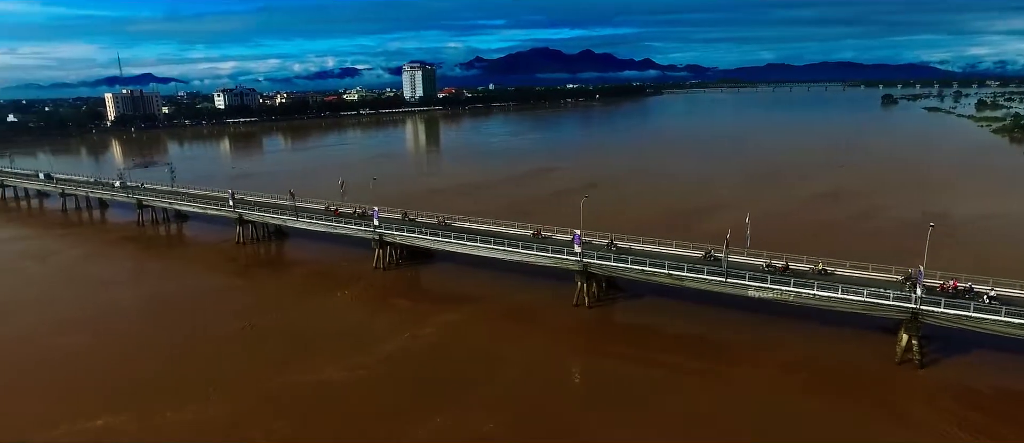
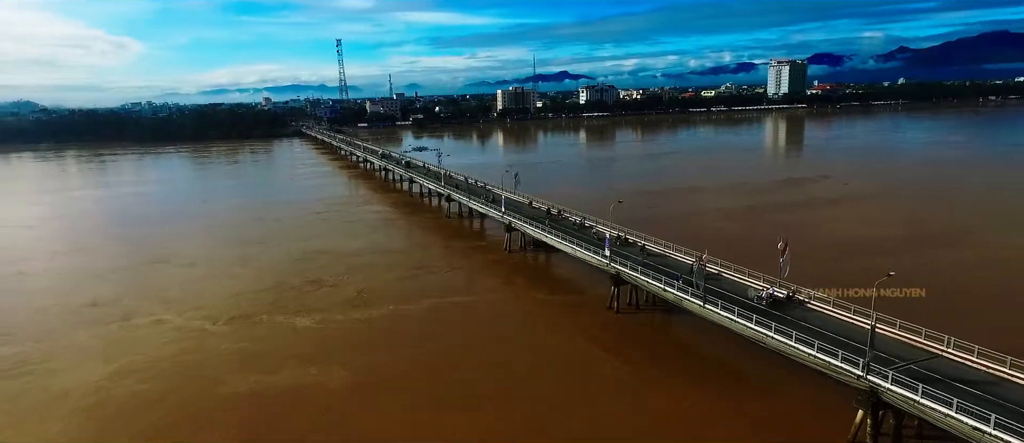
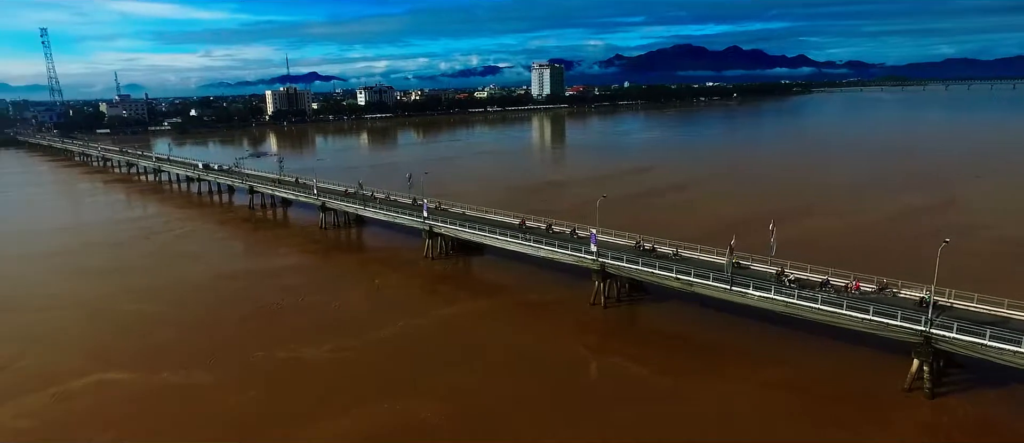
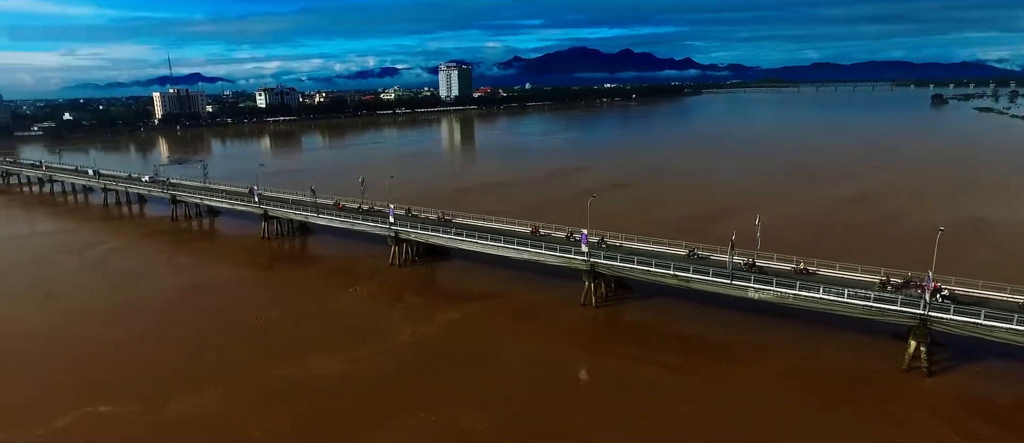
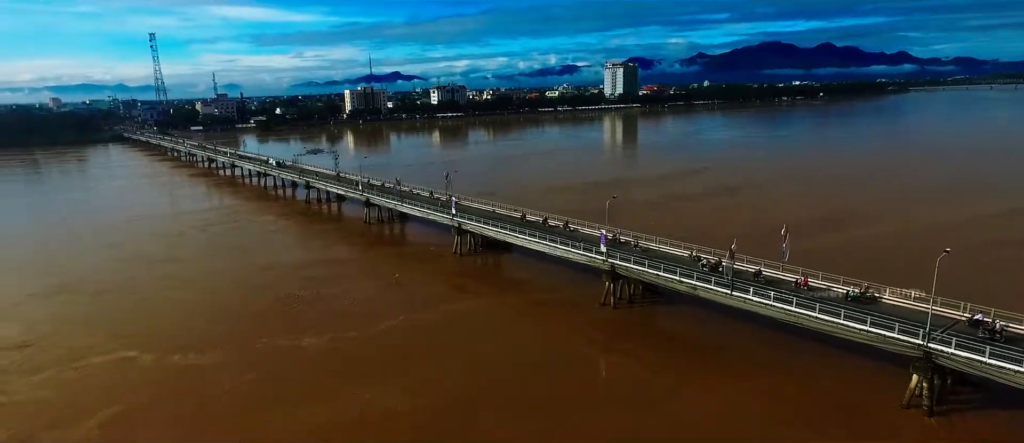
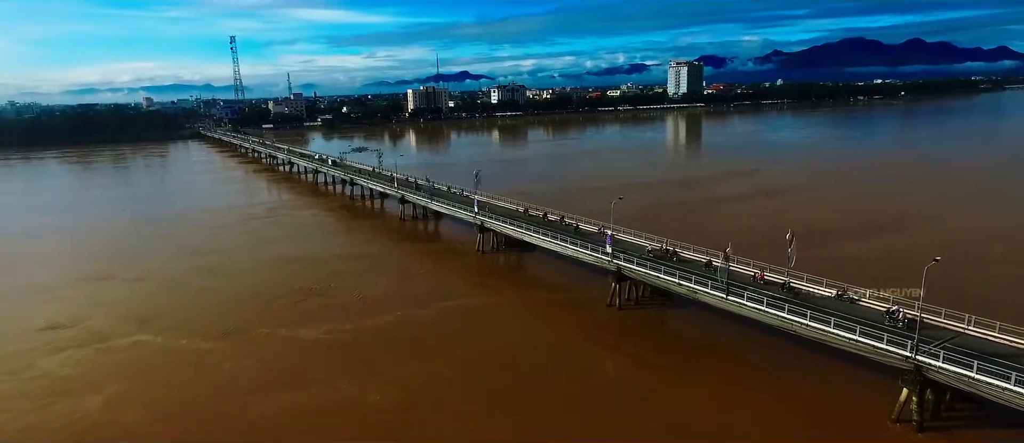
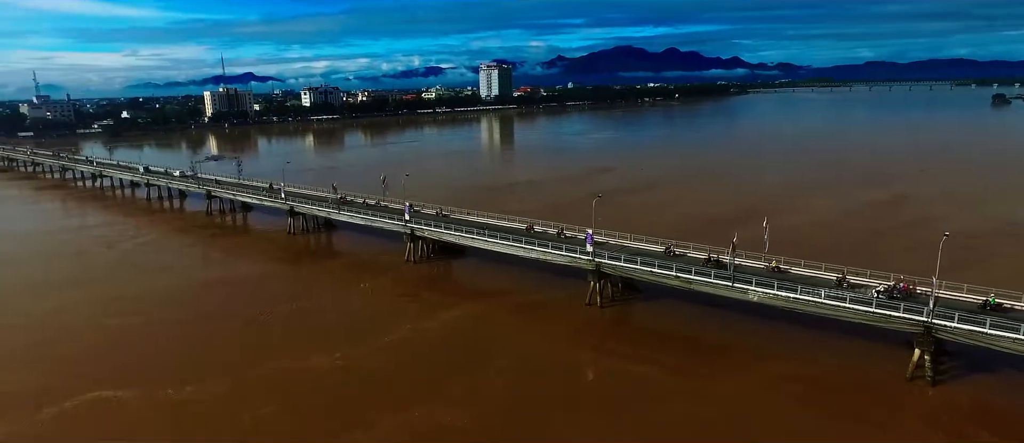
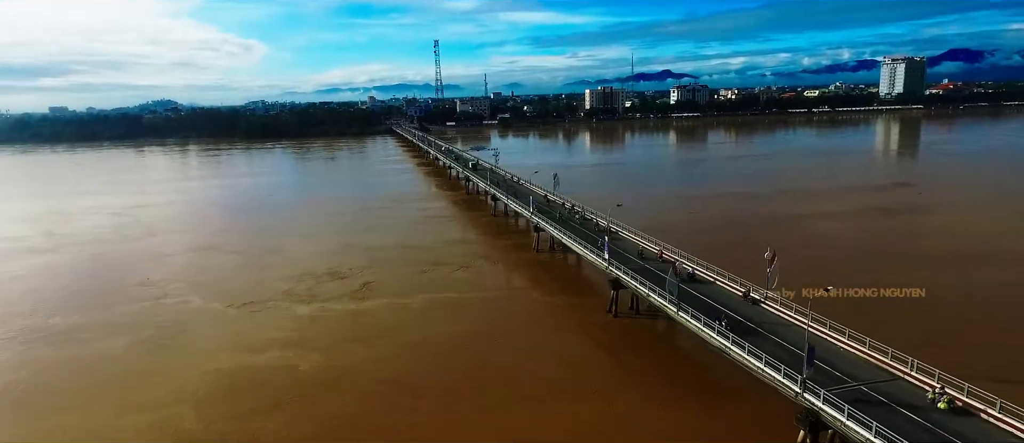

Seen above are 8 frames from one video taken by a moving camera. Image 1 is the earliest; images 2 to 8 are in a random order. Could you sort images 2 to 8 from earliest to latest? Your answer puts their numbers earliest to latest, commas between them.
4, 7, 3, 5, 6, 2, 8
